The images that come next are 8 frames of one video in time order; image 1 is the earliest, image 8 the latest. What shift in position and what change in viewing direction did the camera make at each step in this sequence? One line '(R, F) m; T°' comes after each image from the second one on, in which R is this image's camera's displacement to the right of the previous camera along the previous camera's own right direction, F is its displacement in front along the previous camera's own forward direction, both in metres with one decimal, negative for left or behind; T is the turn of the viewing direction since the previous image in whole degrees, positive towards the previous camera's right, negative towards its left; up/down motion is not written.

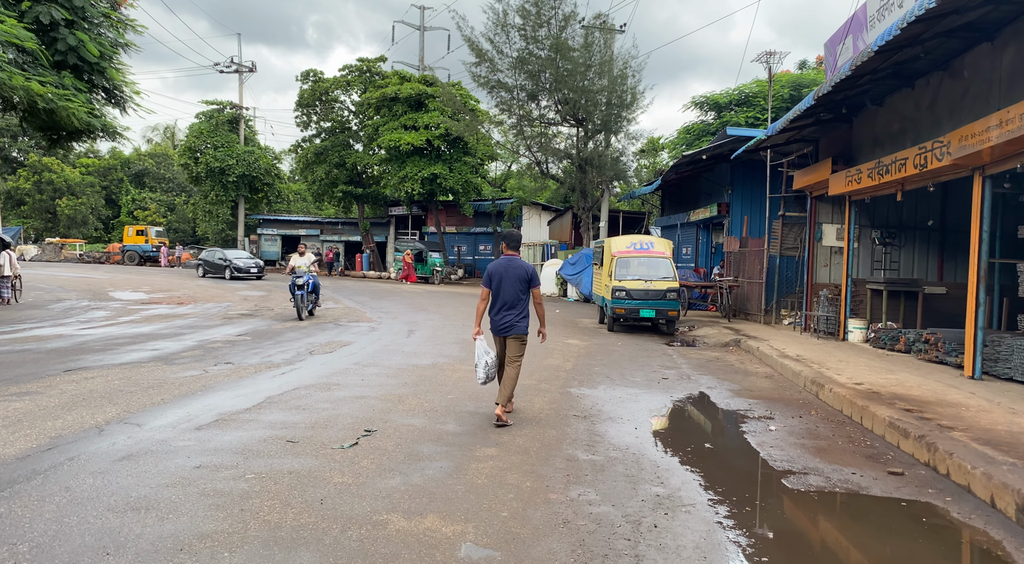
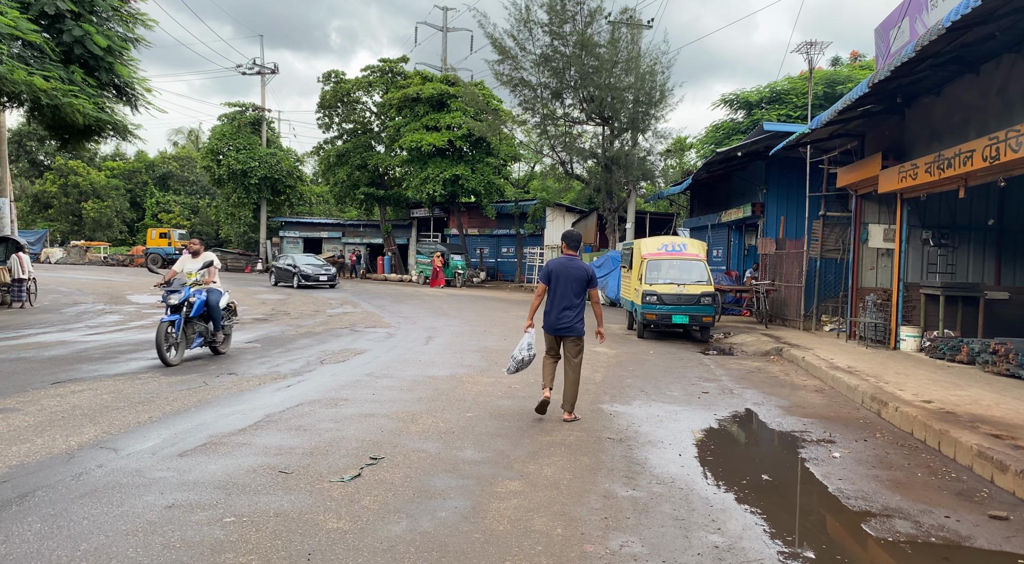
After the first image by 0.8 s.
(0.0, +0.7) m; -2°
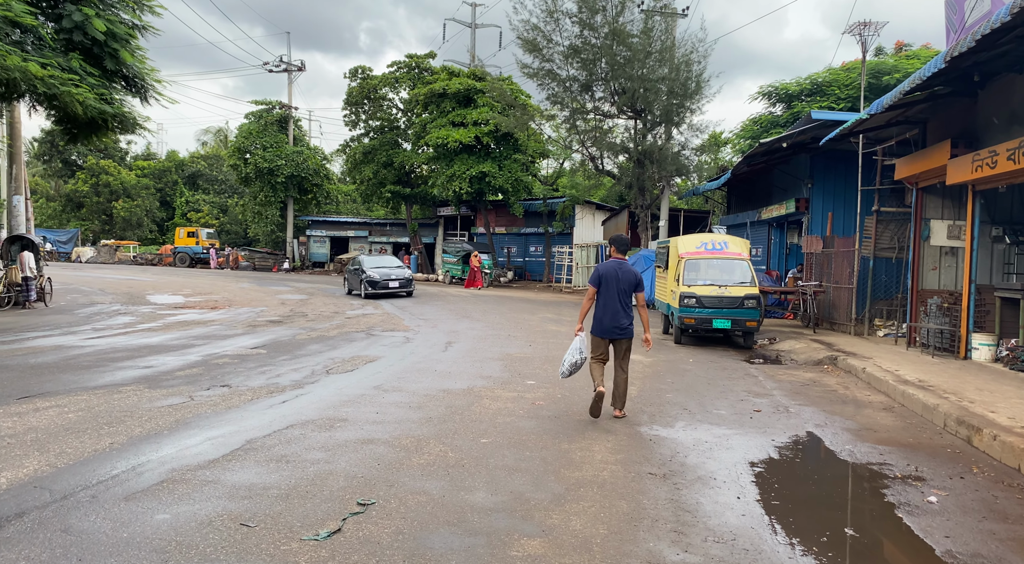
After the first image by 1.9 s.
(0.0, +0.9) m; -2°
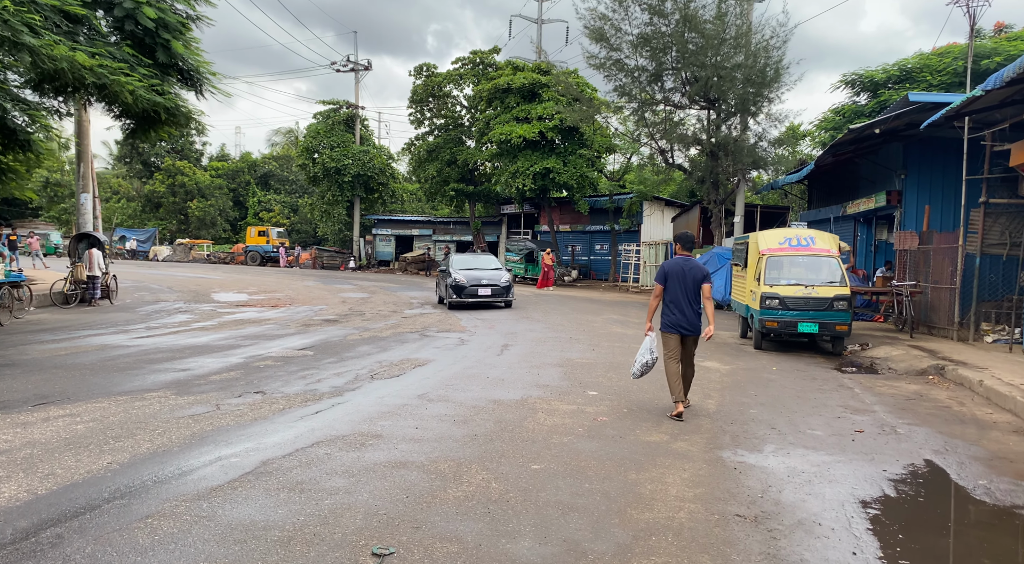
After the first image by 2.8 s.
(+0.1, +0.8) m; -5°
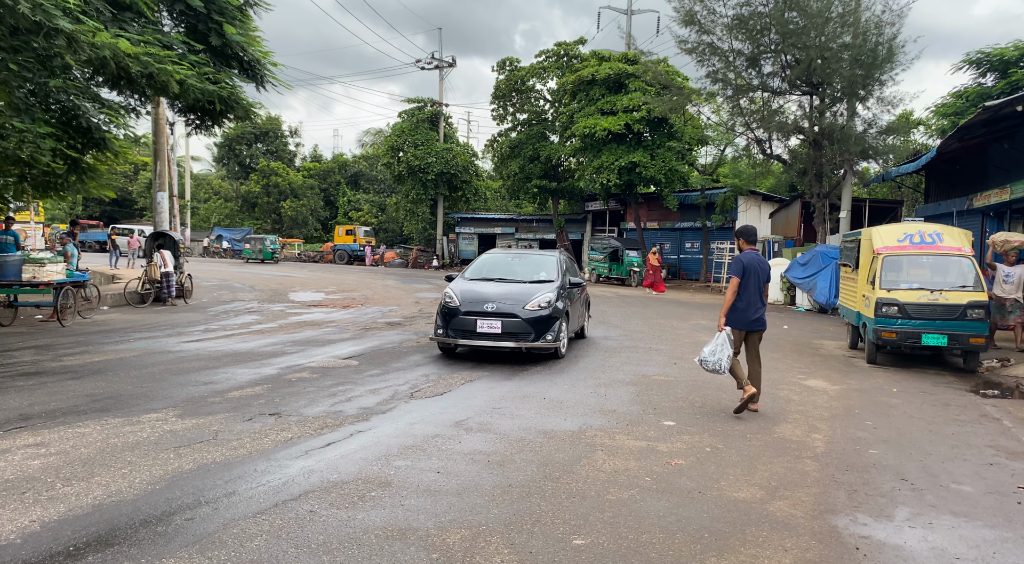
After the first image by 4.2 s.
(+0.3, +1.2) m; -7°
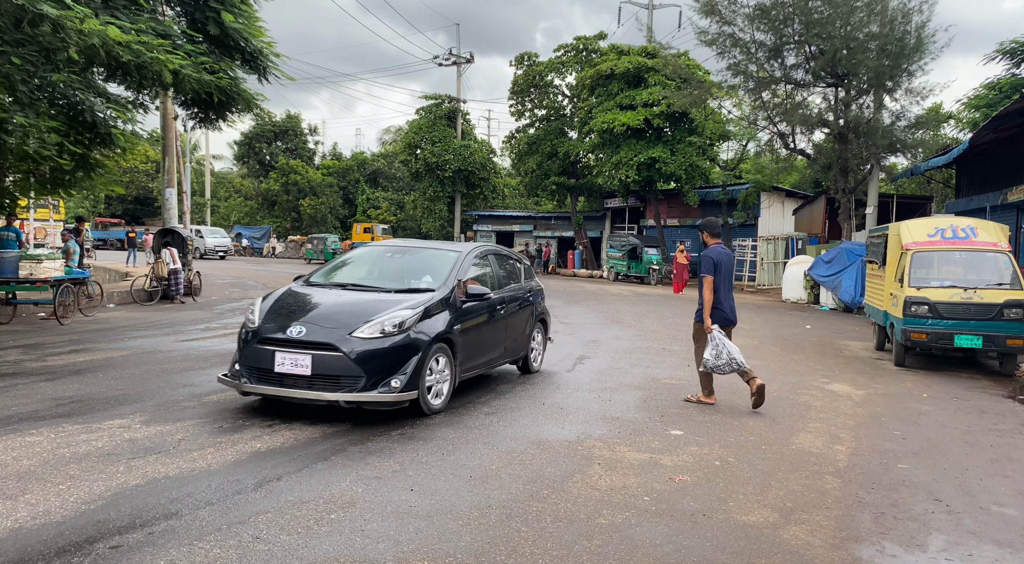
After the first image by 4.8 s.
(+0.2, +0.5) m; -2°
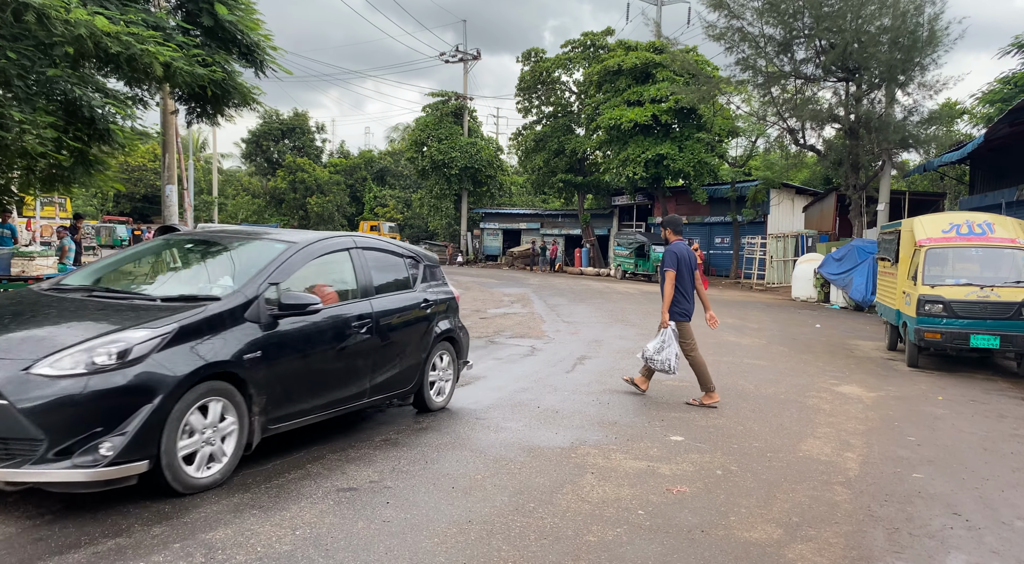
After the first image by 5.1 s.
(+0.1, +0.3) m; -1°
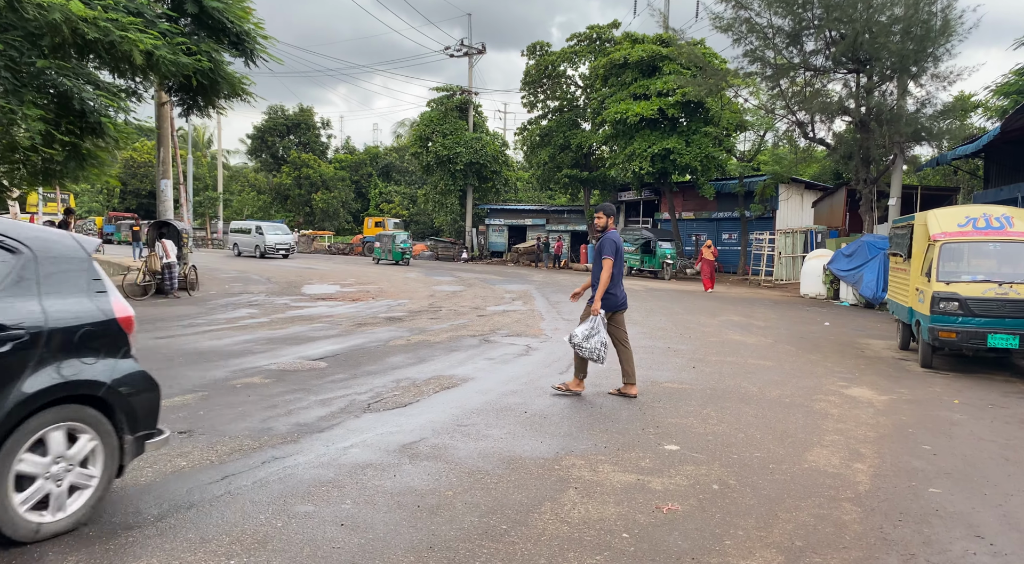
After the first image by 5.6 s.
(+0.2, +0.4) m; -1°
